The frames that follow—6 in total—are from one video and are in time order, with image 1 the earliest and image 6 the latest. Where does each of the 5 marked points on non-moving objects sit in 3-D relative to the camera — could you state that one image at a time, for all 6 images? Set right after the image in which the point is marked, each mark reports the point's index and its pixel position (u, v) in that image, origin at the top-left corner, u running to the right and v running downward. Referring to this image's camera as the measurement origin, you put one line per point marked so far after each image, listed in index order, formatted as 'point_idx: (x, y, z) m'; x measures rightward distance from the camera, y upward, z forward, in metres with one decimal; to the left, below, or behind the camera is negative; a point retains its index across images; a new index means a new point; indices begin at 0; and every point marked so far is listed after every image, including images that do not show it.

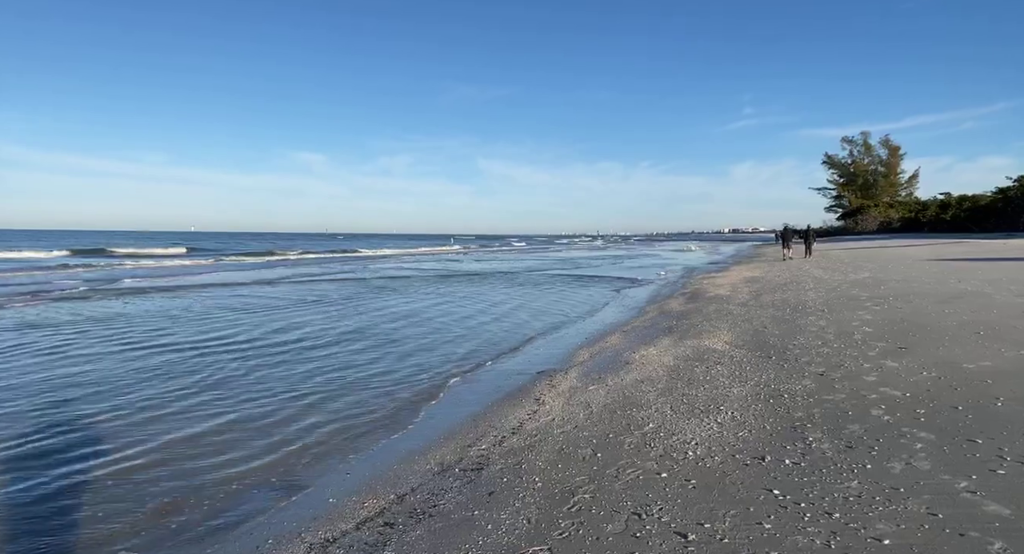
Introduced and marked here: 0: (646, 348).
0: (+2.2, -1.2, +9.7) m
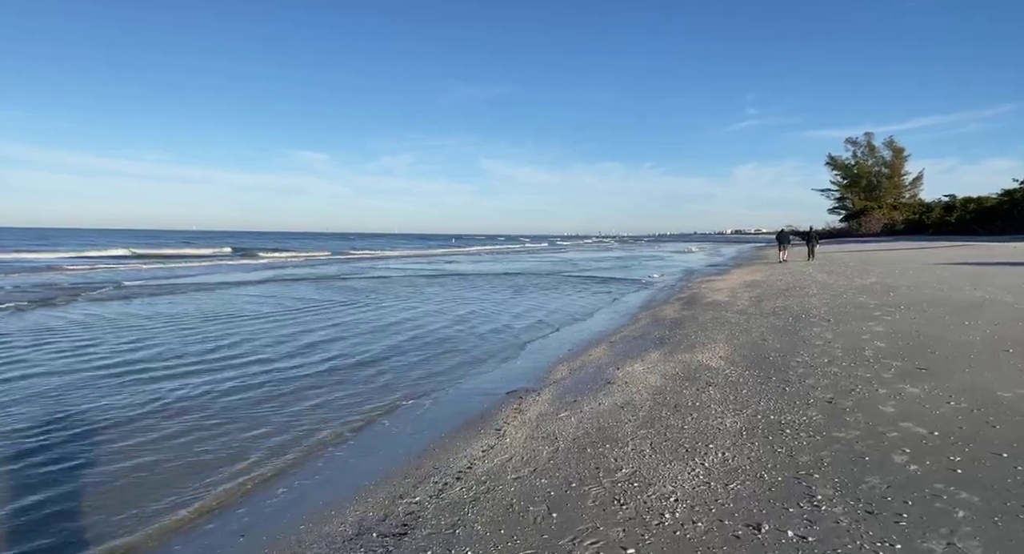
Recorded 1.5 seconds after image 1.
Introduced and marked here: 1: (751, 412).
0: (+1.8, -1.3, +8.7) m
1: (+2.4, -1.3, +5.8) m
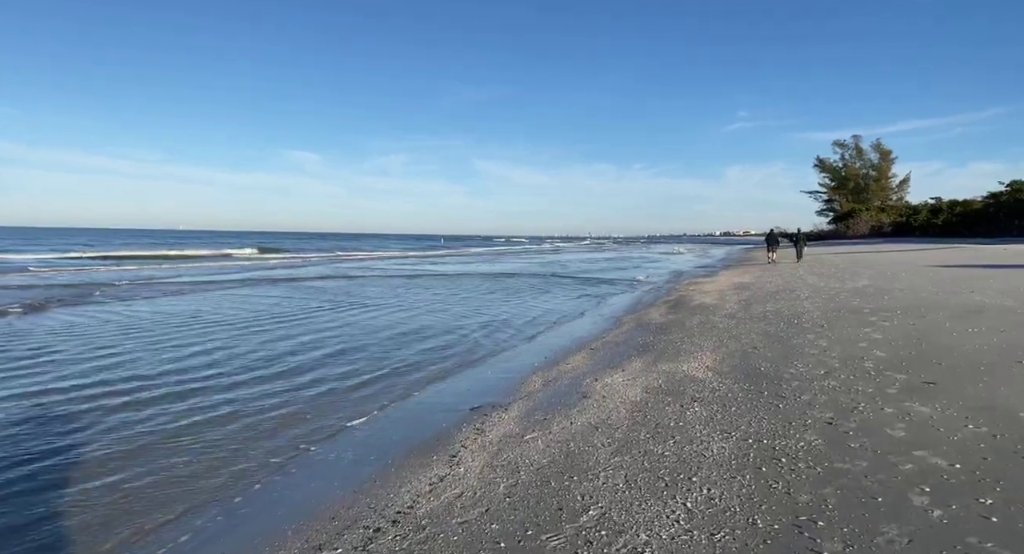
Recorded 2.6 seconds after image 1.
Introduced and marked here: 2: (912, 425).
0: (+1.3, -1.3, +8.0) m
1: (+2.0, -1.4, +5.1) m
2: (+3.3, -1.2, +4.9) m
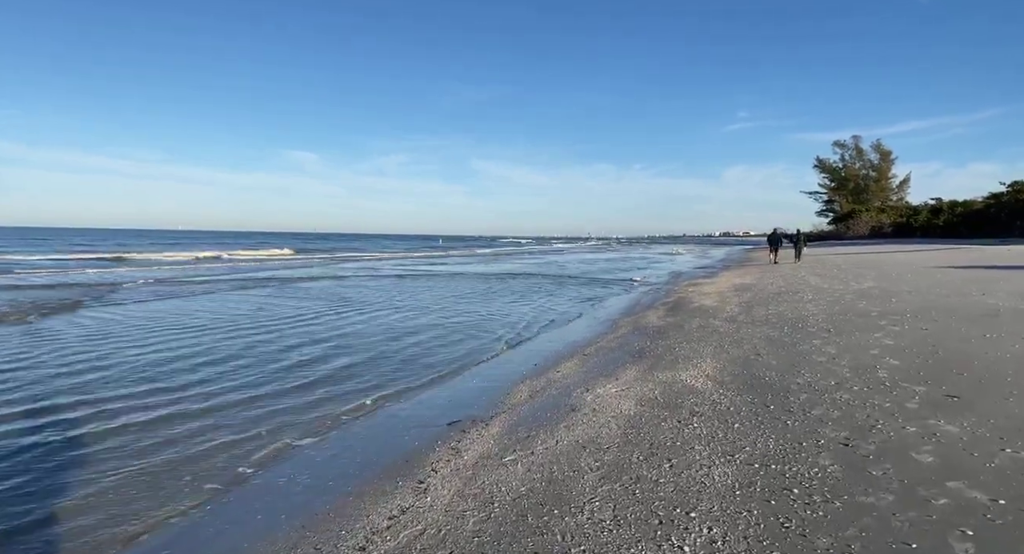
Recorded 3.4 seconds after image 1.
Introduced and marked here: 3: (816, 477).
0: (+1.2, -1.4, +7.4) m
1: (+1.8, -1.4, +4.5) m
2: (+3.1, -1.3, +4.3) m
3: (+2.1, -1.4, +4.1) m
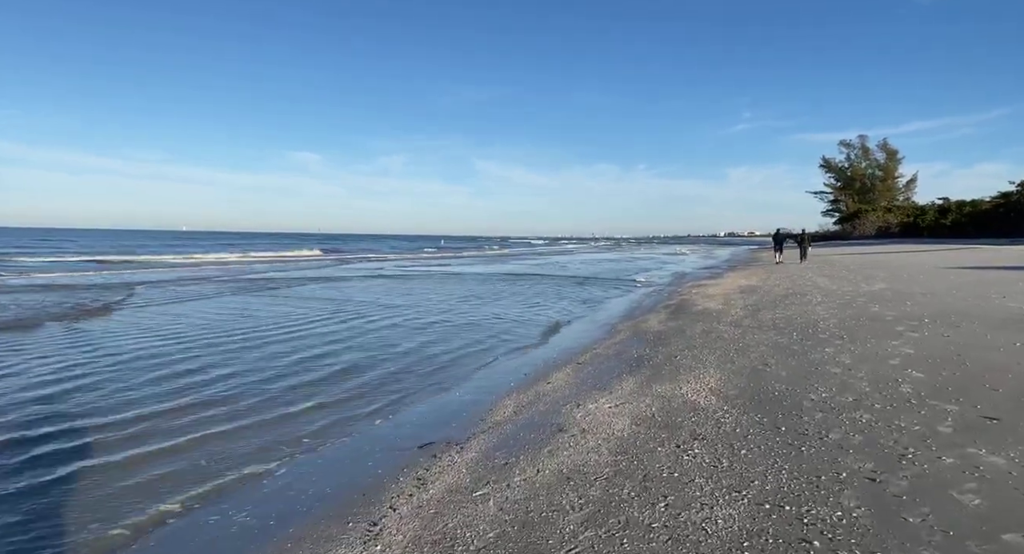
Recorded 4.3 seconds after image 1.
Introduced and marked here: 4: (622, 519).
0: (+1.0, -1.4, +6.8) m
1: (+1.6, -1.4, +3.8) m
2: (+2.9, -1.3, +3.7) m
3: (+1.9, -1.4, +3.4) m
4: (+0.7, -1.5, +3.7) m
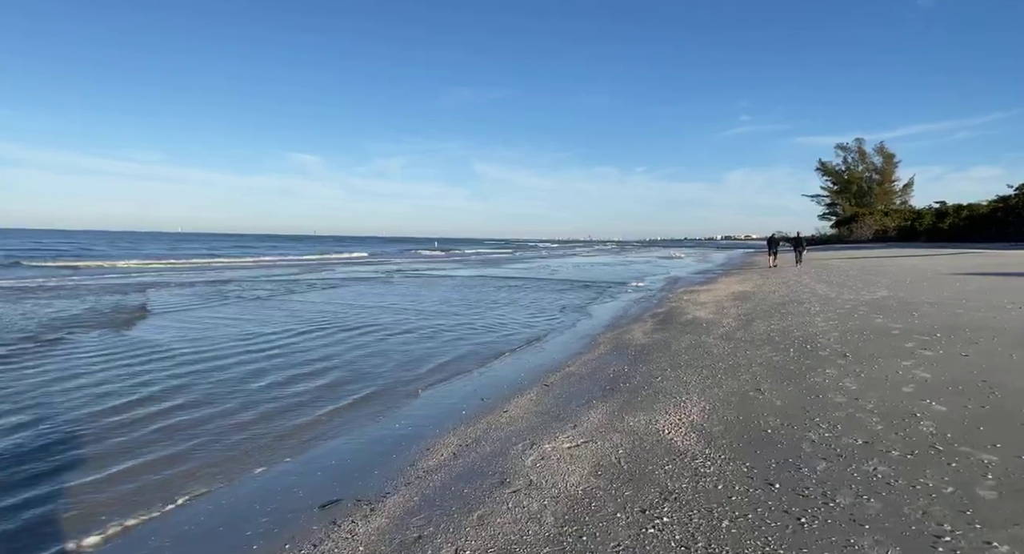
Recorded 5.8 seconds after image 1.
0: (+0.4, -1.5, +5.7) m
1: (+1.1, -1.5, +2.7) m
2: (+2.4, -1.4, +2.6) m
3: (+1.4, -1.5, +2.3) m
4: (+0.2, -1.6, +2.6) m
